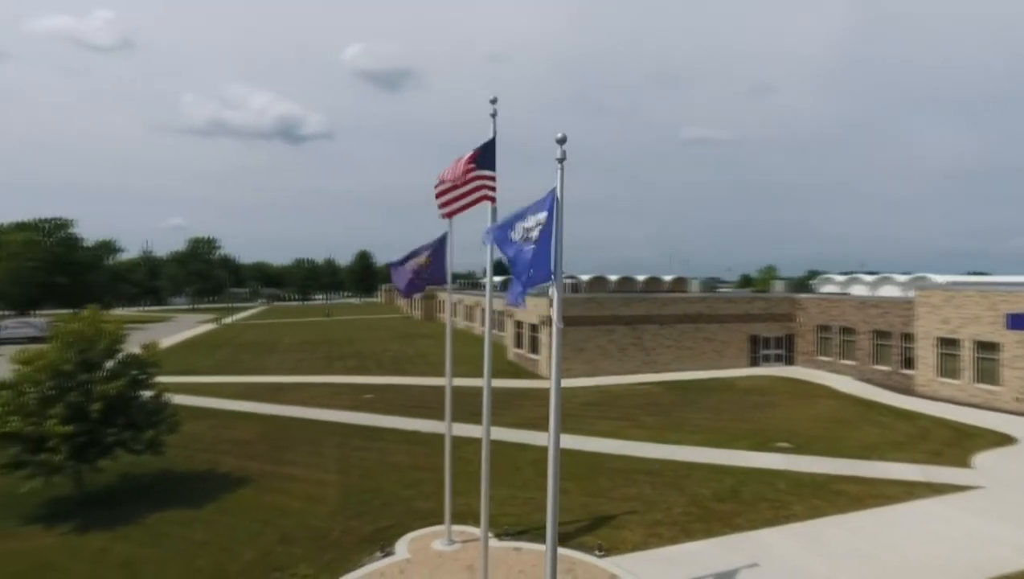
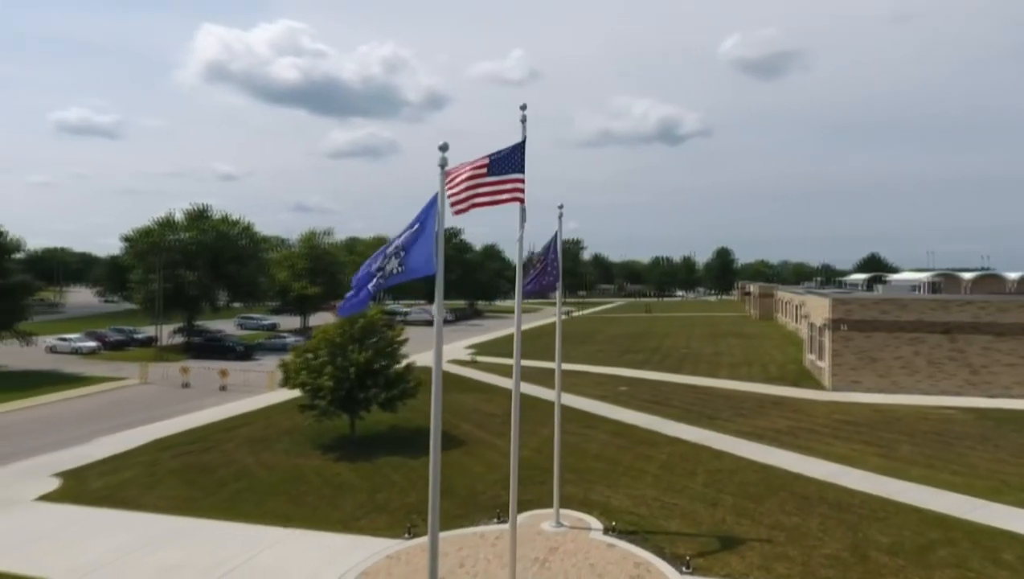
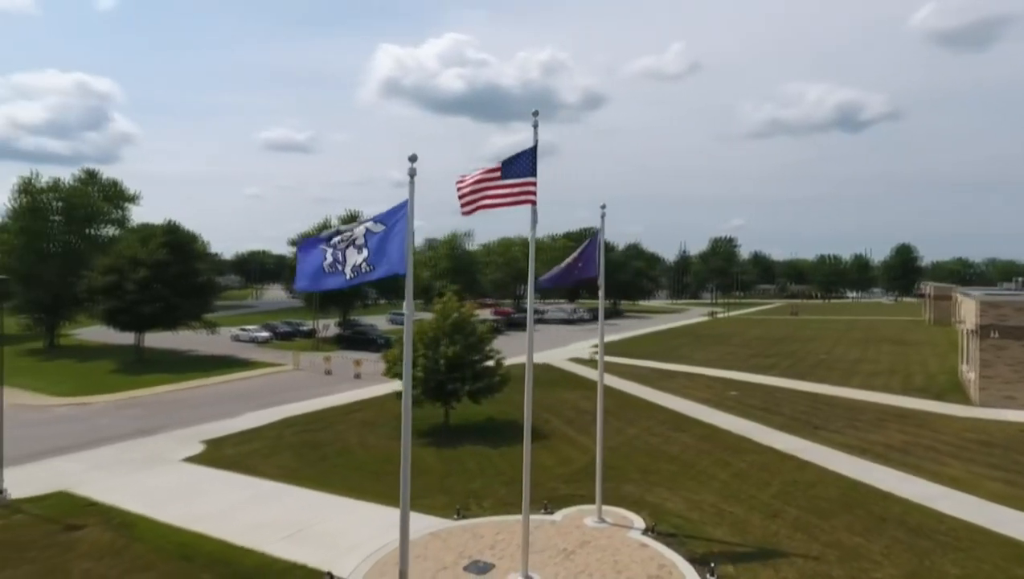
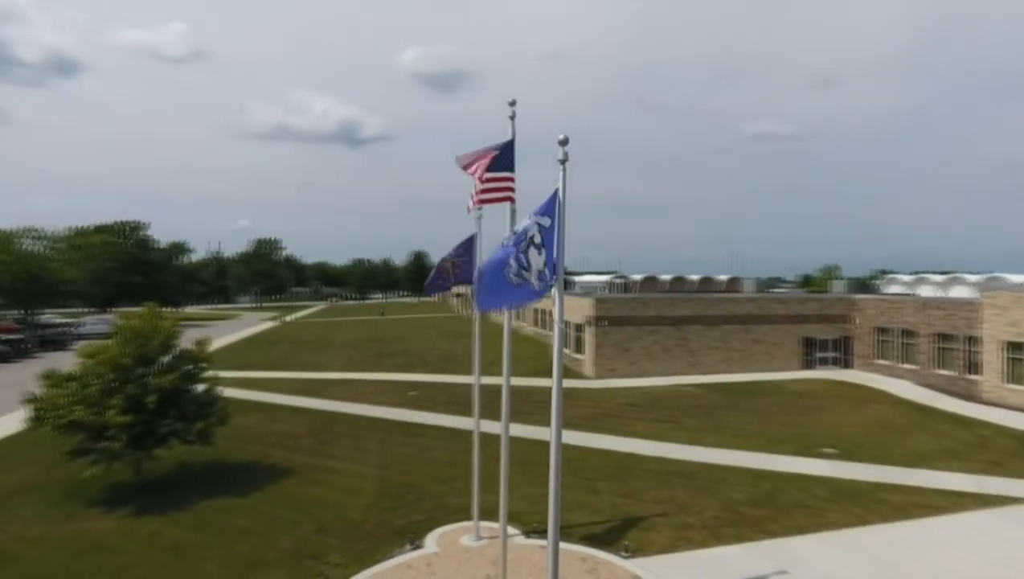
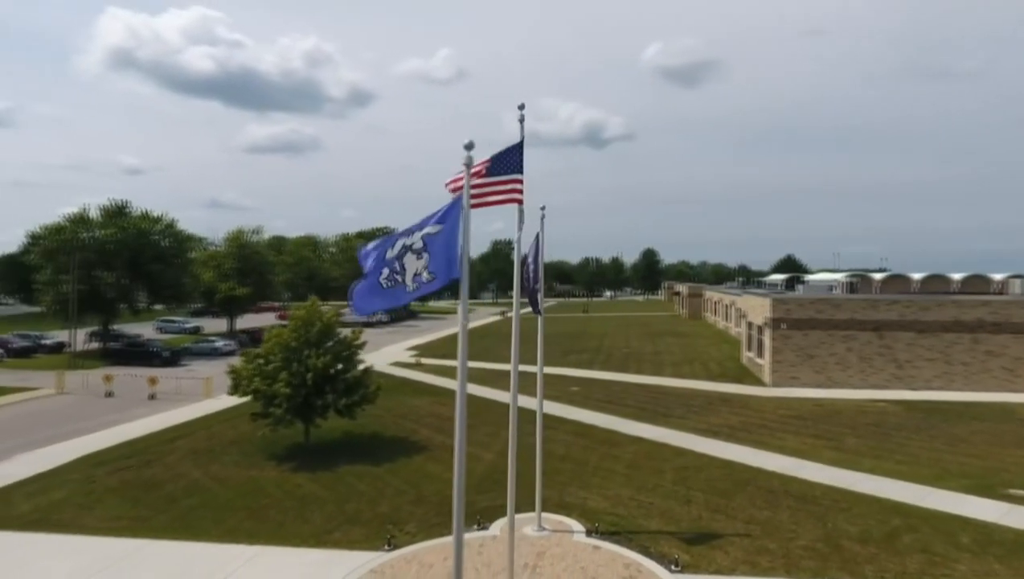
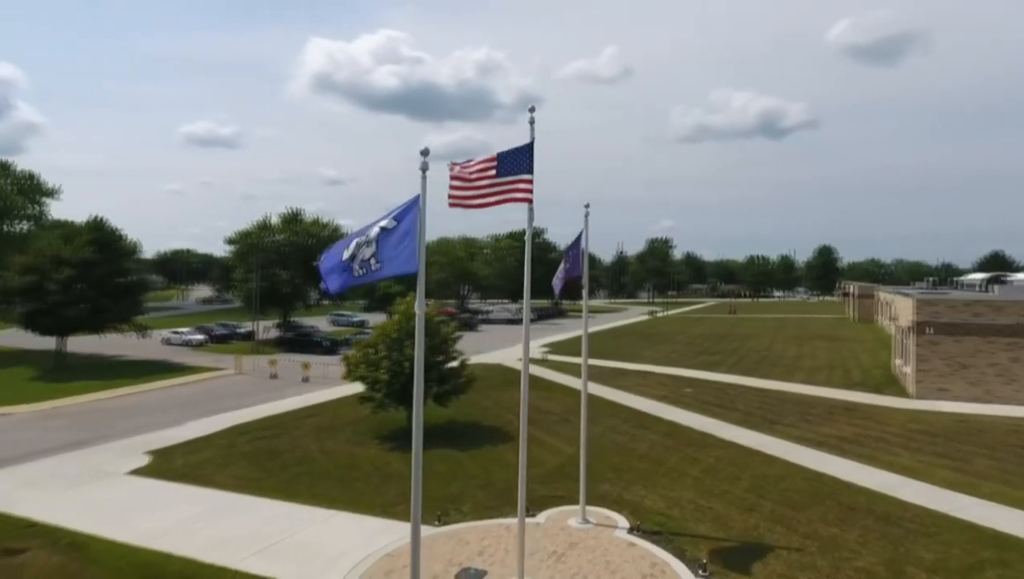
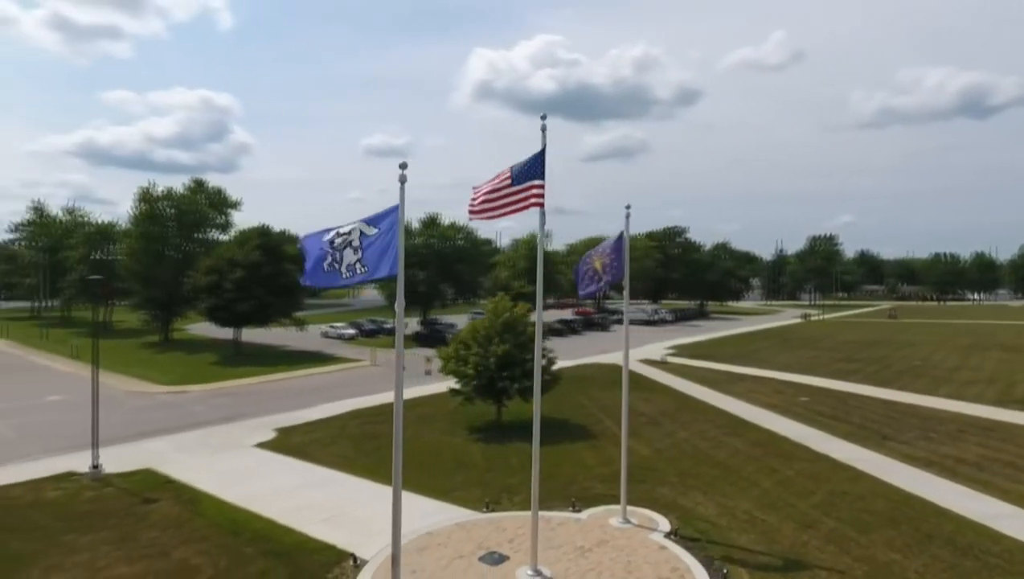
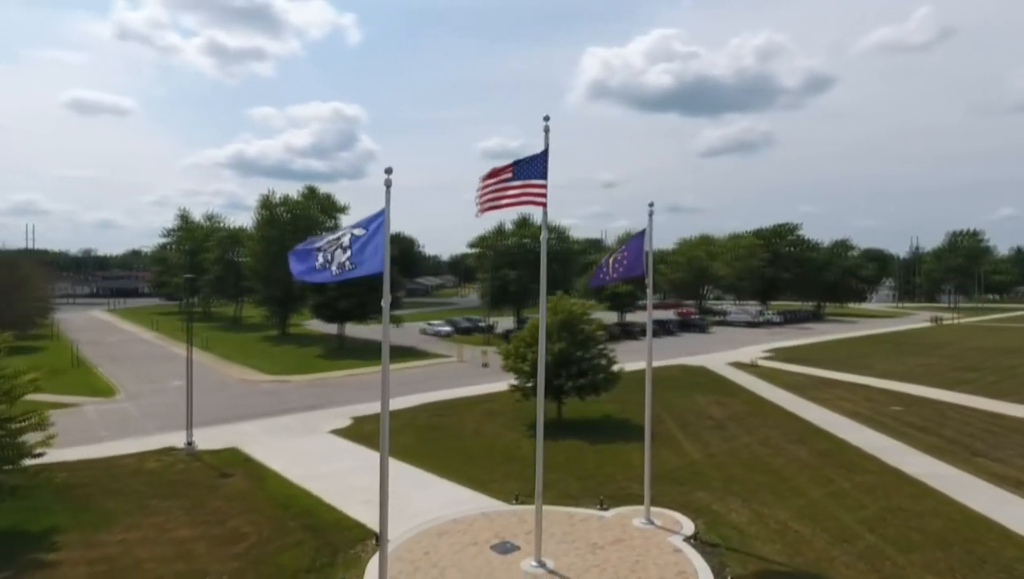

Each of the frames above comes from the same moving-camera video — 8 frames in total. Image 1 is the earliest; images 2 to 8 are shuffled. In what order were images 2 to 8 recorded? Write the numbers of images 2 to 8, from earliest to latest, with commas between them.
4, 5, 2, 6, 3, 7, 8
